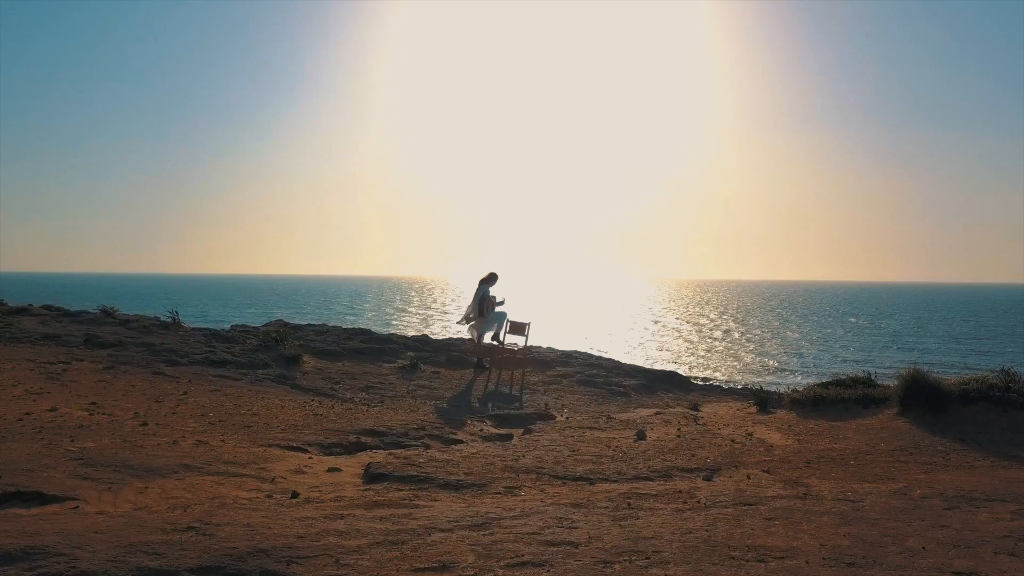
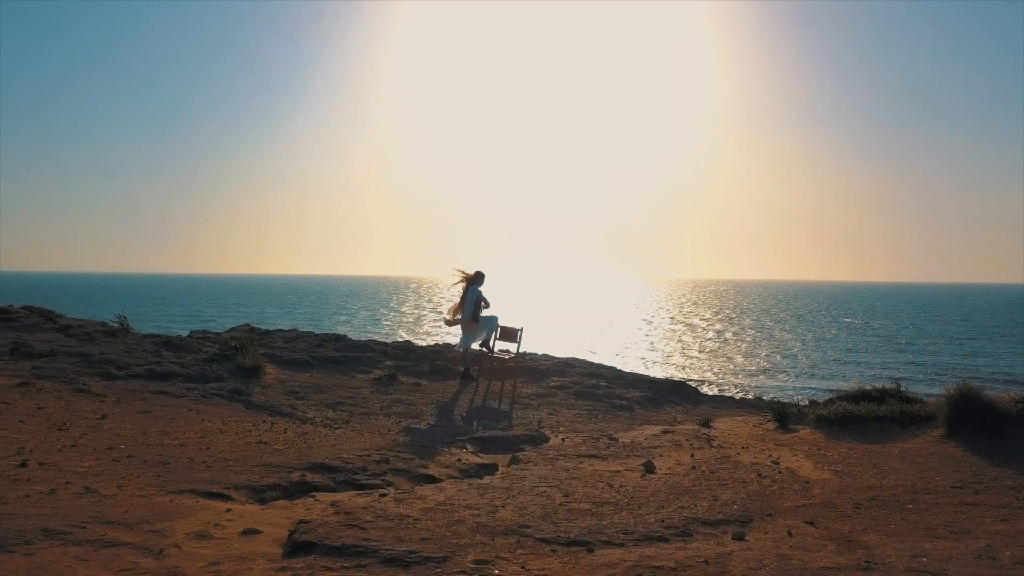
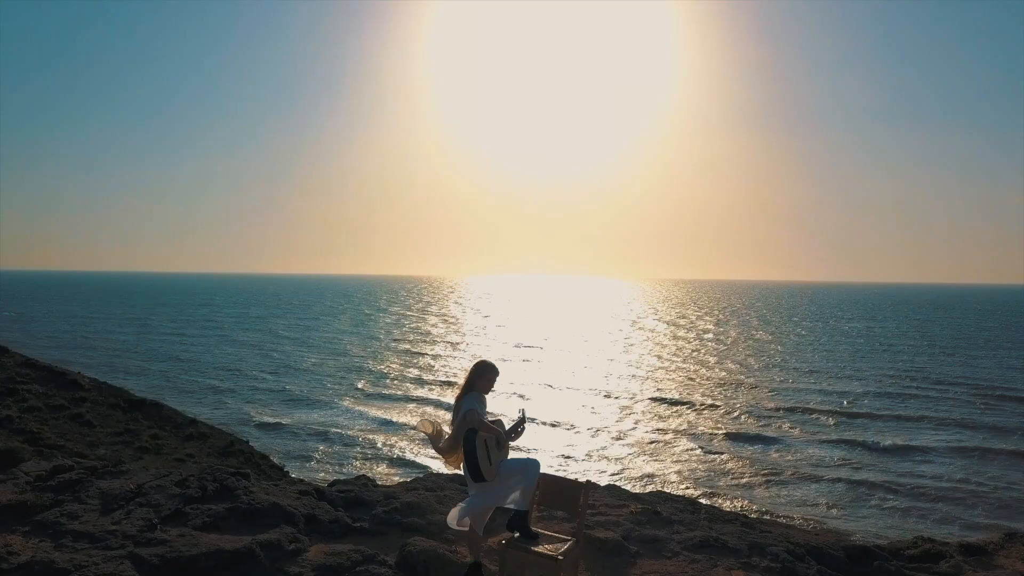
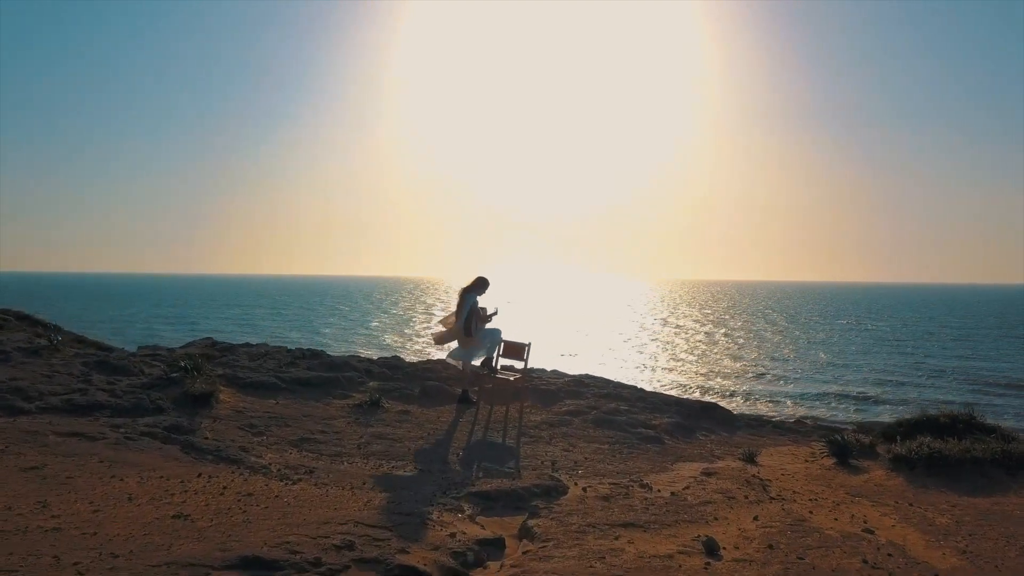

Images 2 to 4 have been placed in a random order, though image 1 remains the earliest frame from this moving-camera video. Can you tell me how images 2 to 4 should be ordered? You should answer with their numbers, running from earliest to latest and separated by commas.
2, 4, 3
